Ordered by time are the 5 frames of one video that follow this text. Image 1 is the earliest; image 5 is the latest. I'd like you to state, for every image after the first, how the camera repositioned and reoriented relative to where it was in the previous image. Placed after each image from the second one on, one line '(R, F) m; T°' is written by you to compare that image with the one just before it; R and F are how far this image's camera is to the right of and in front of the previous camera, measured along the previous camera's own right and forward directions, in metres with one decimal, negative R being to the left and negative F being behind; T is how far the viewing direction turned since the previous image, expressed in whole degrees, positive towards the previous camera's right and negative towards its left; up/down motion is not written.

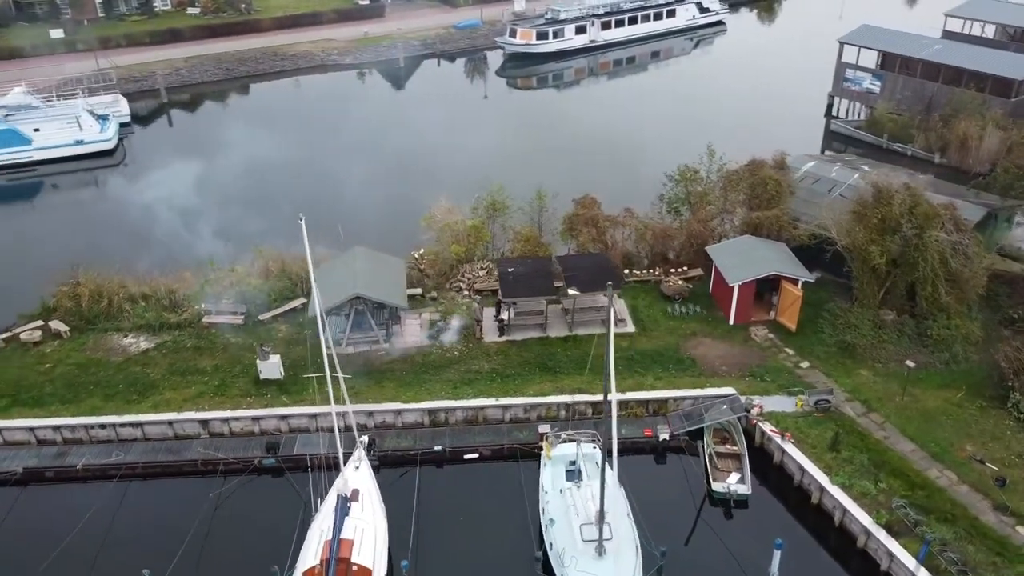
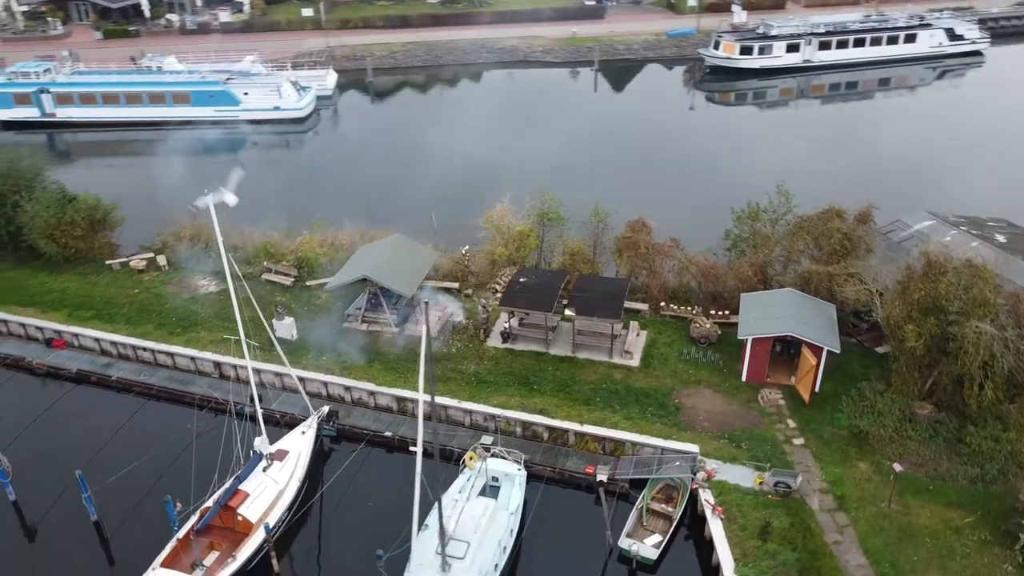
(+7.4, +1.2) m; -18°
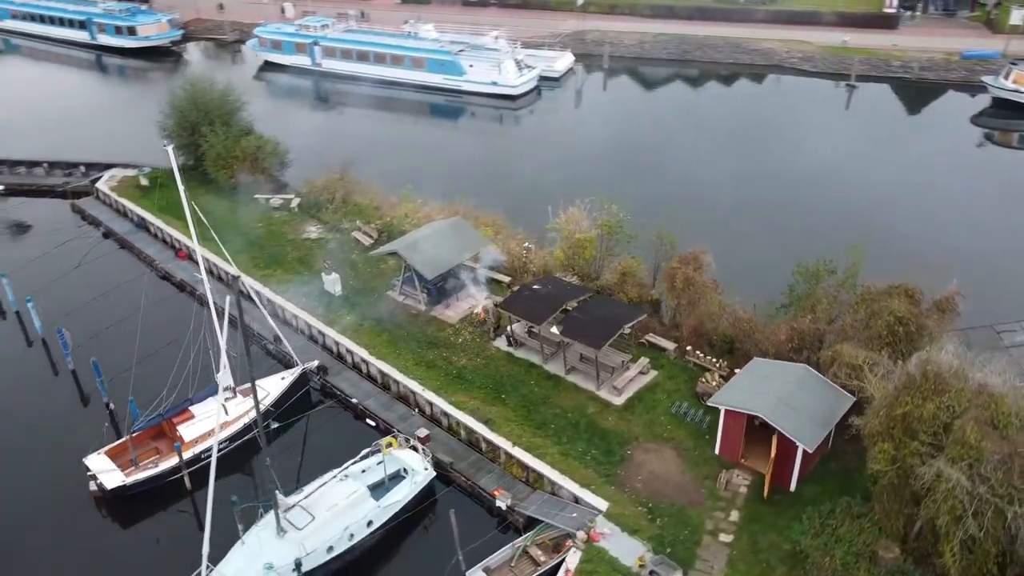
(+8.6, +2.4) m; -22°
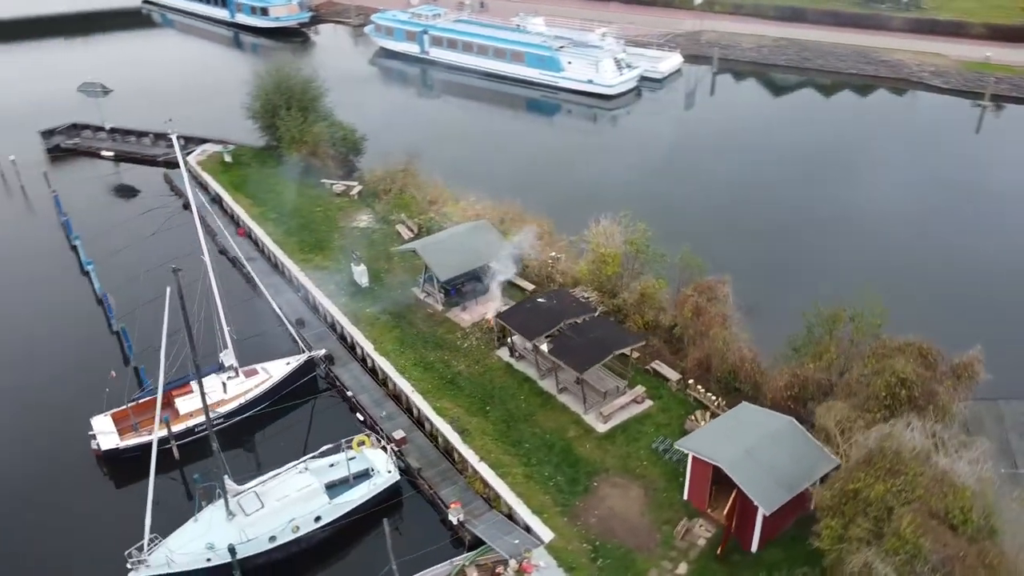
(+3.8, +0.8) m; -10°
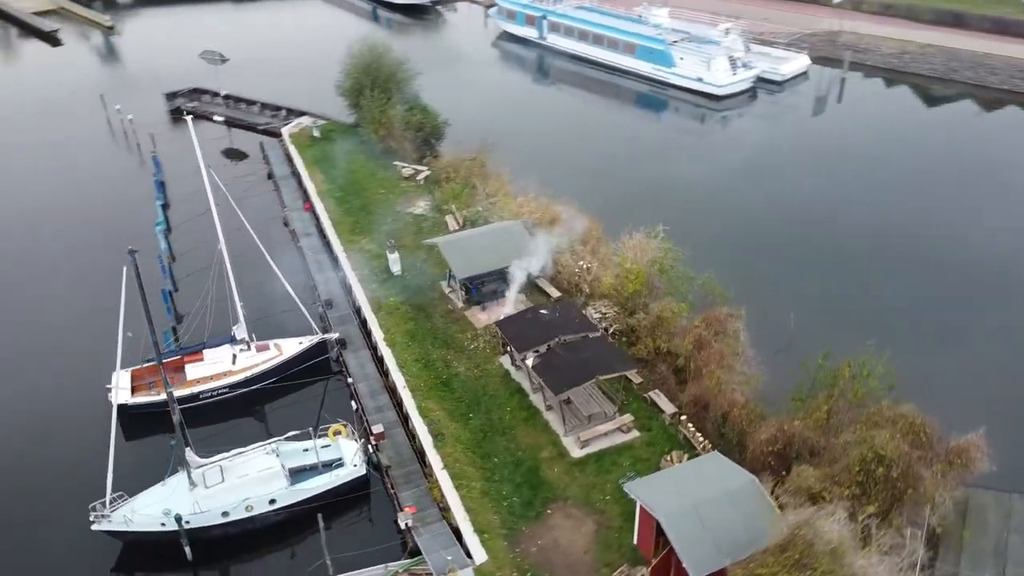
(+4.0, +0.9) m; -11°
